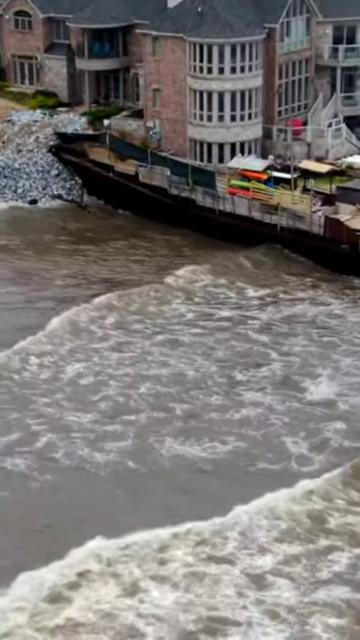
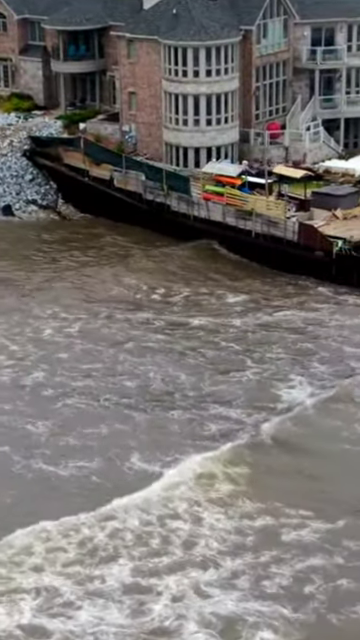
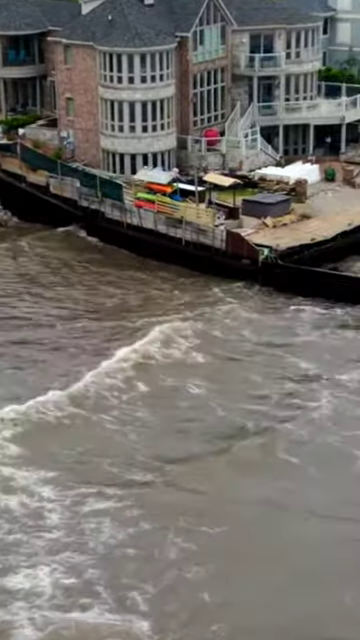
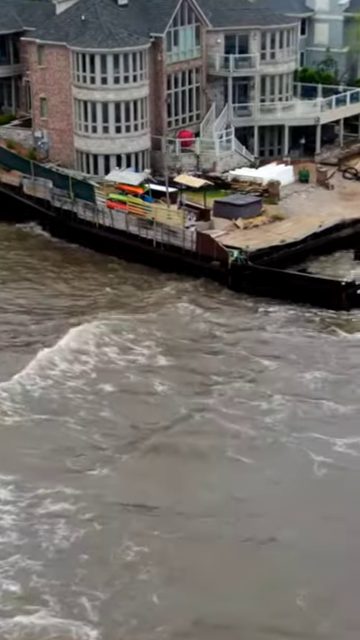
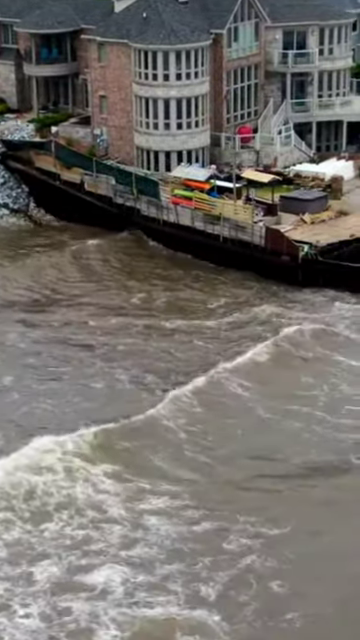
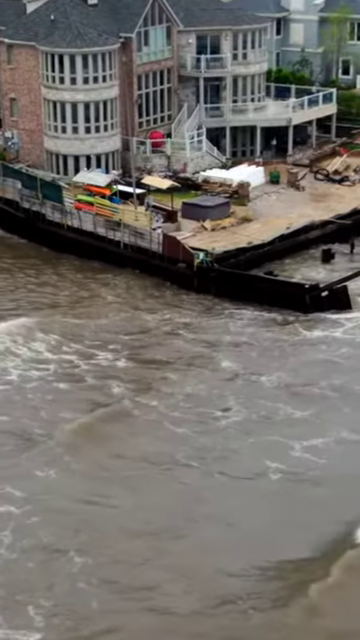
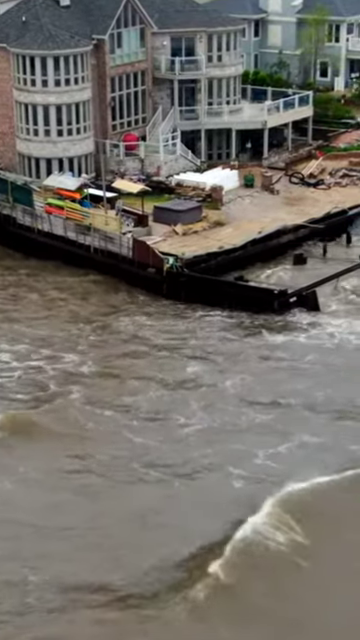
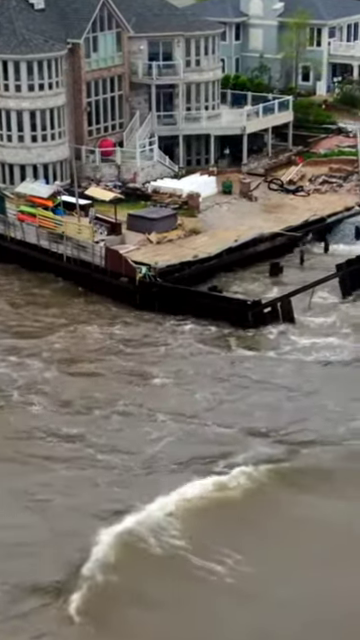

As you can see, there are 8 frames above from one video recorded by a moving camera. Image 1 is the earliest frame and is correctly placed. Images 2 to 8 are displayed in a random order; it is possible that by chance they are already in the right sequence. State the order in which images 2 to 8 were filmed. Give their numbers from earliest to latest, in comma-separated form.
2, 5, 3, 4, 6, 7, 8
